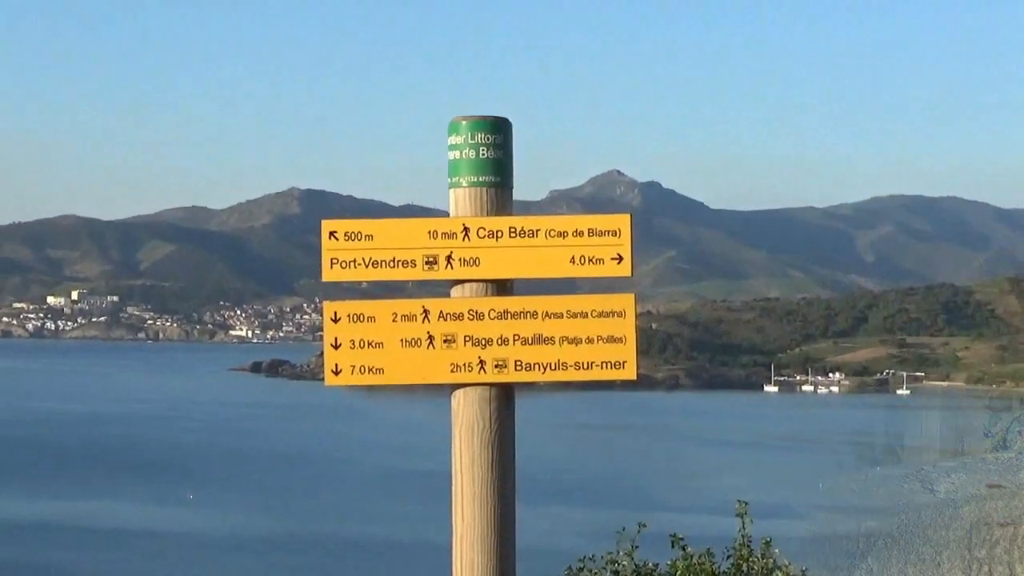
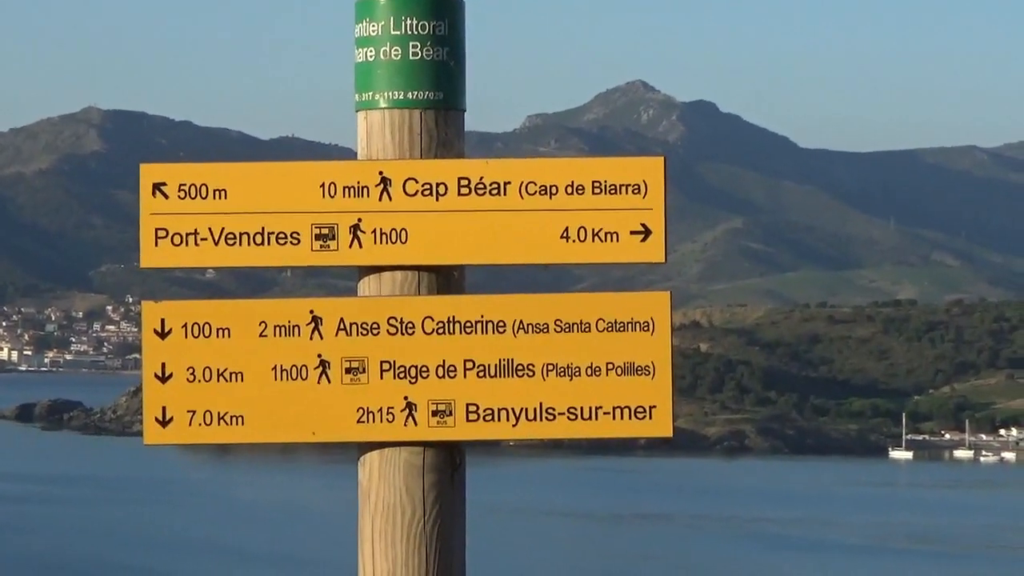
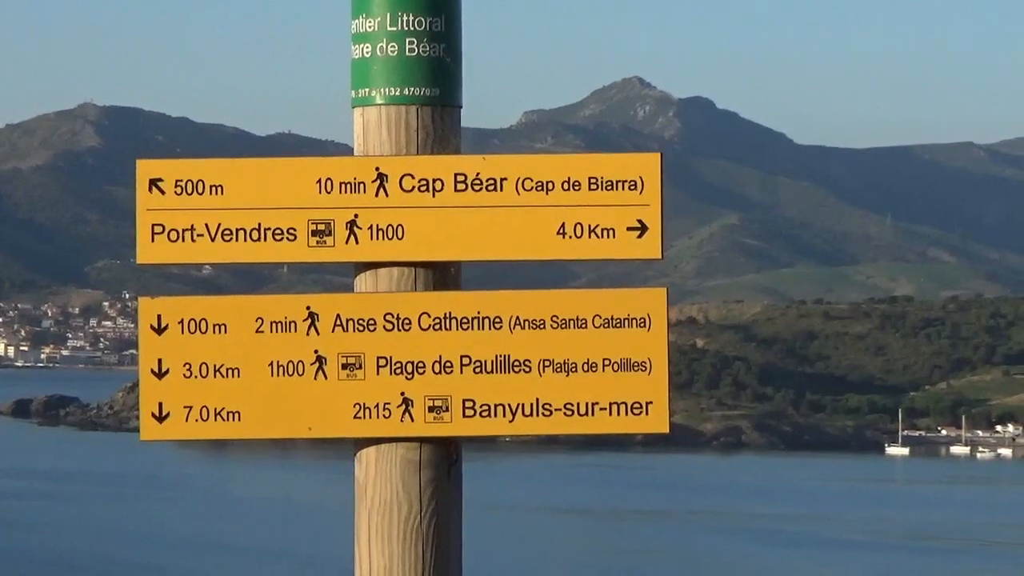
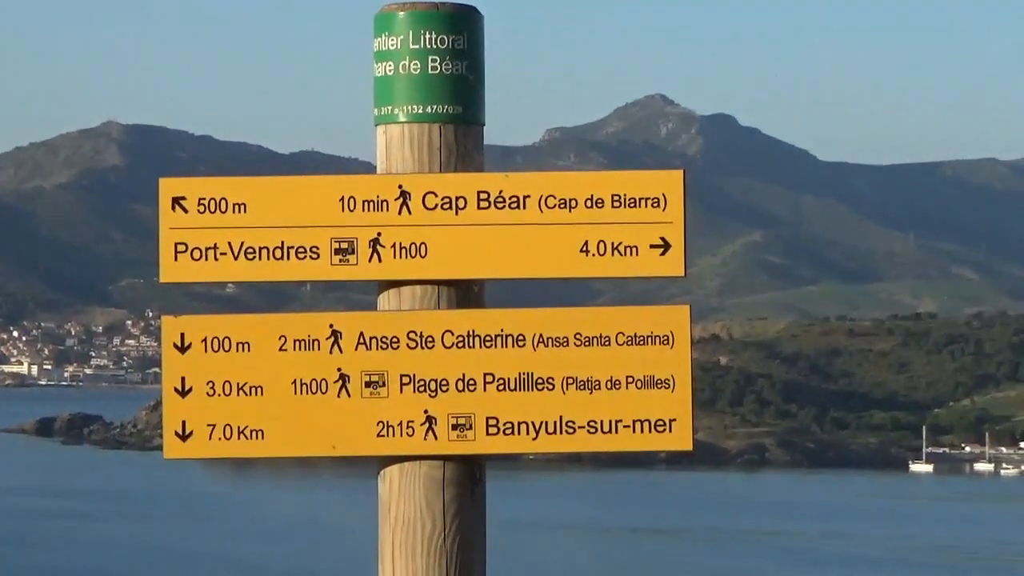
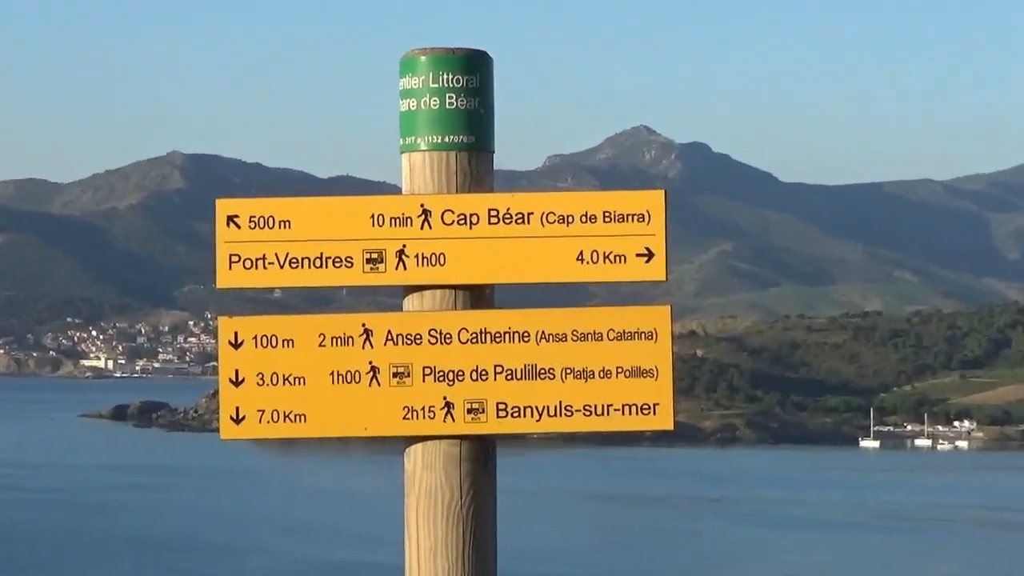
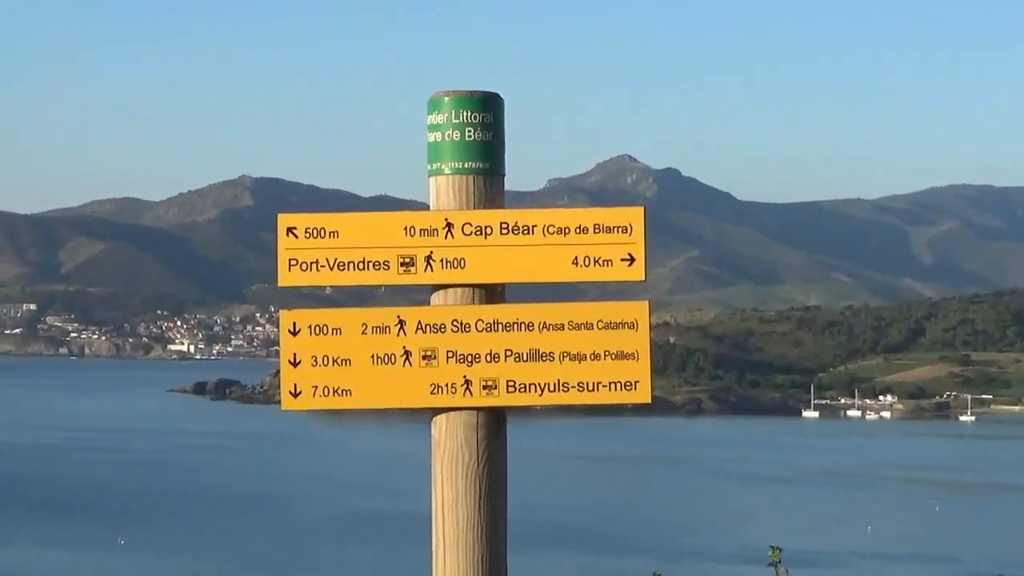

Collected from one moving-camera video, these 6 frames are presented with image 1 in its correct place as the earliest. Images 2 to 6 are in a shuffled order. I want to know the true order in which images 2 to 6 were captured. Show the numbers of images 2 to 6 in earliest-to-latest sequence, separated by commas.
6, 5, 4, 2, 3
